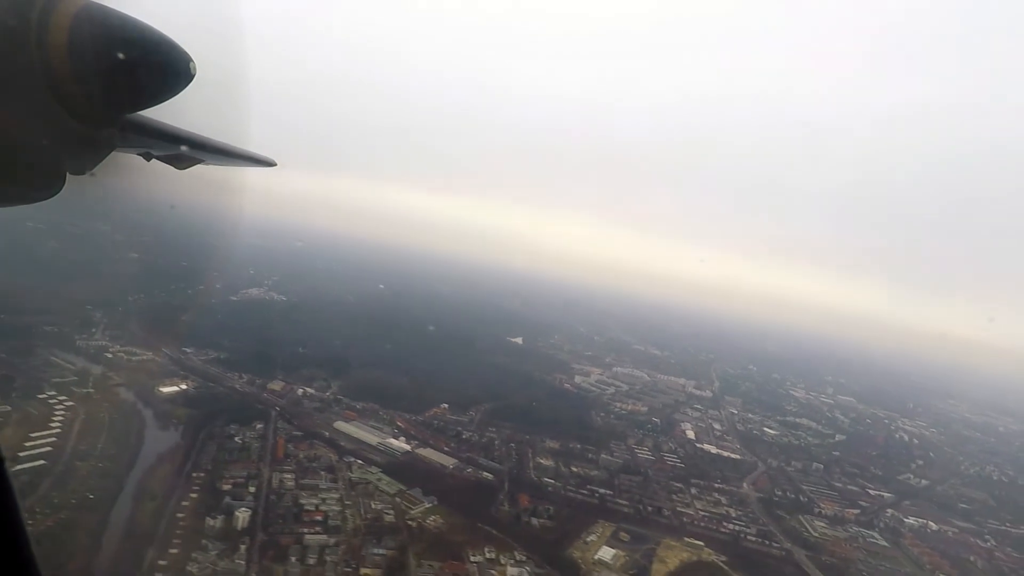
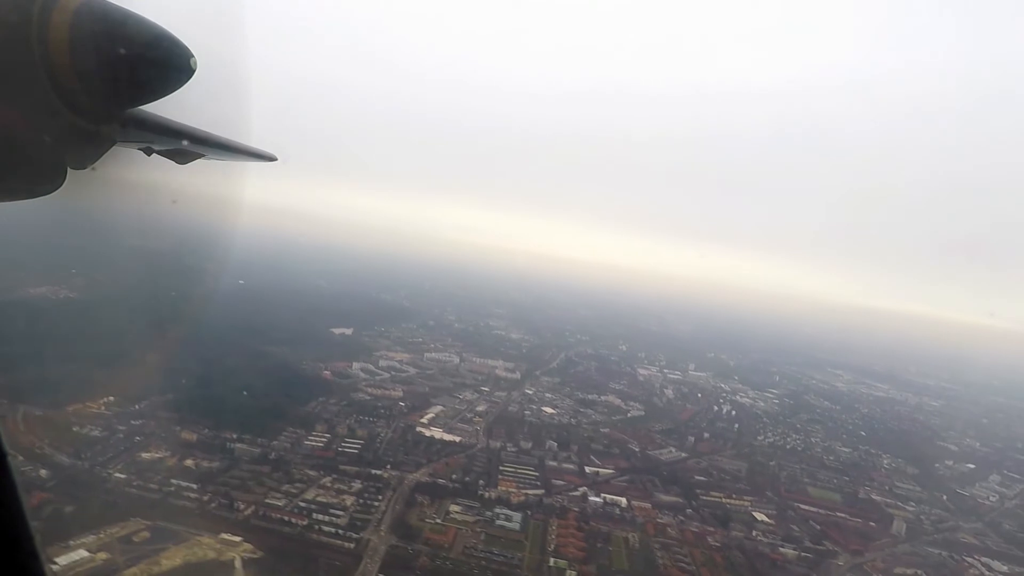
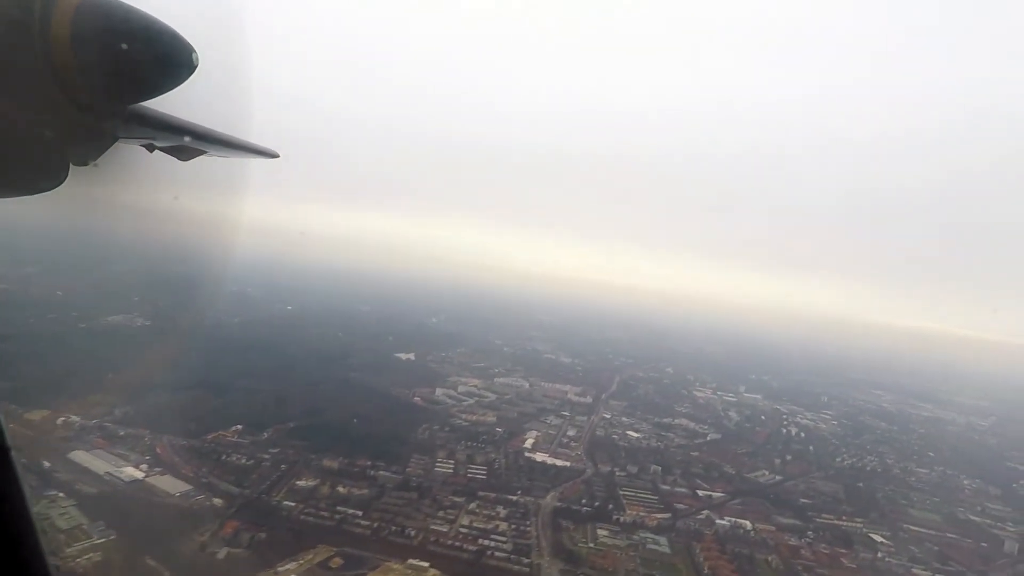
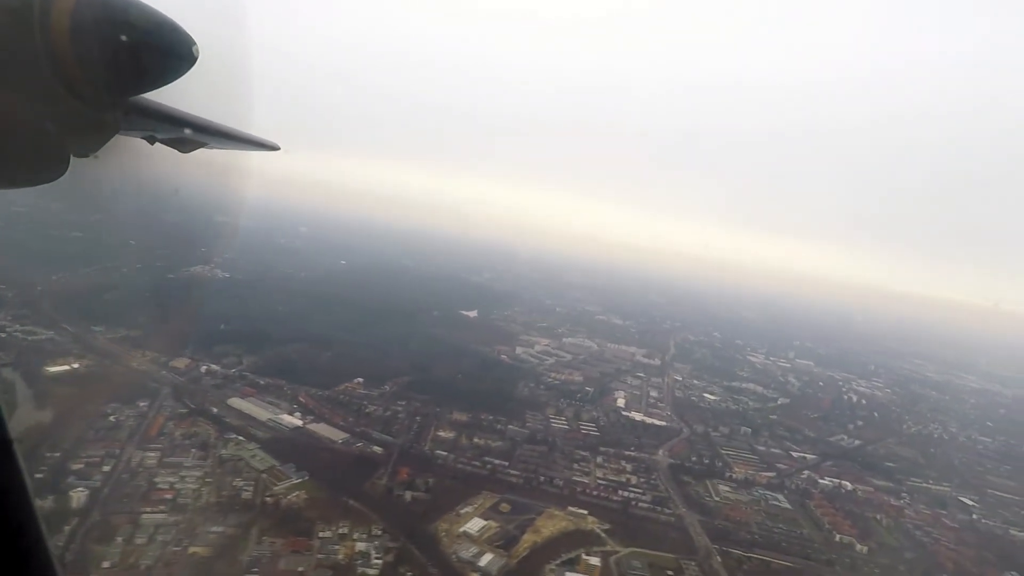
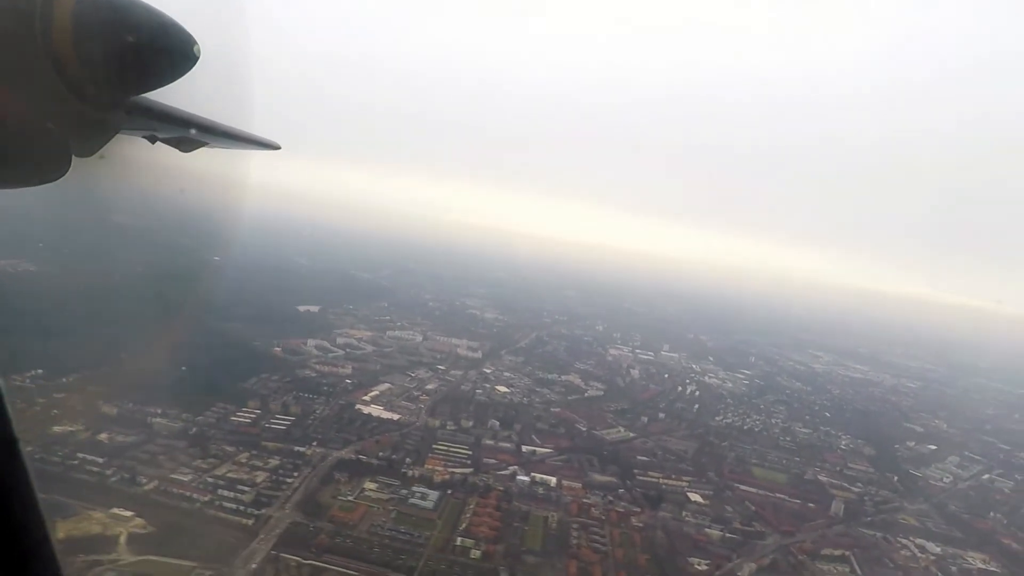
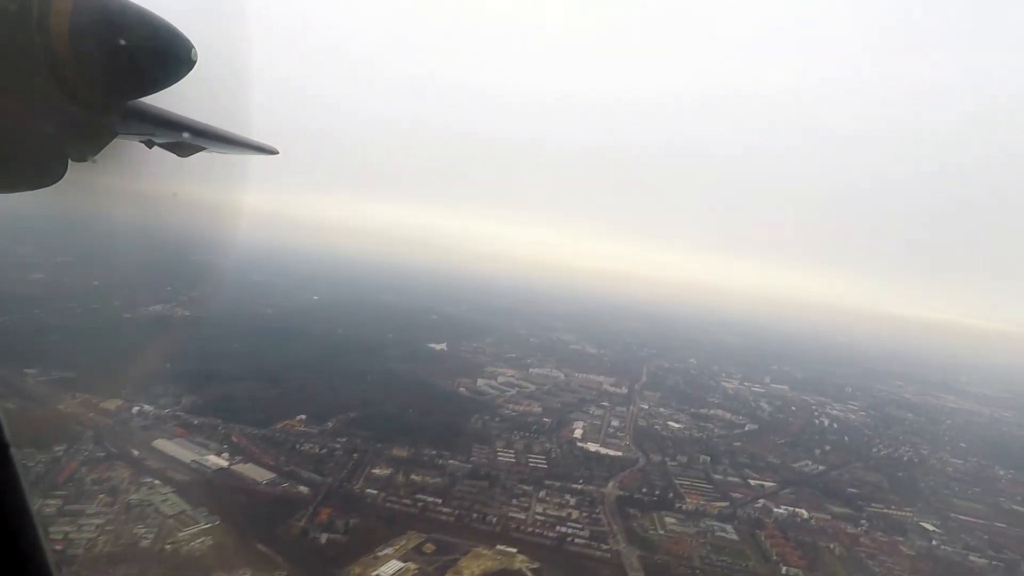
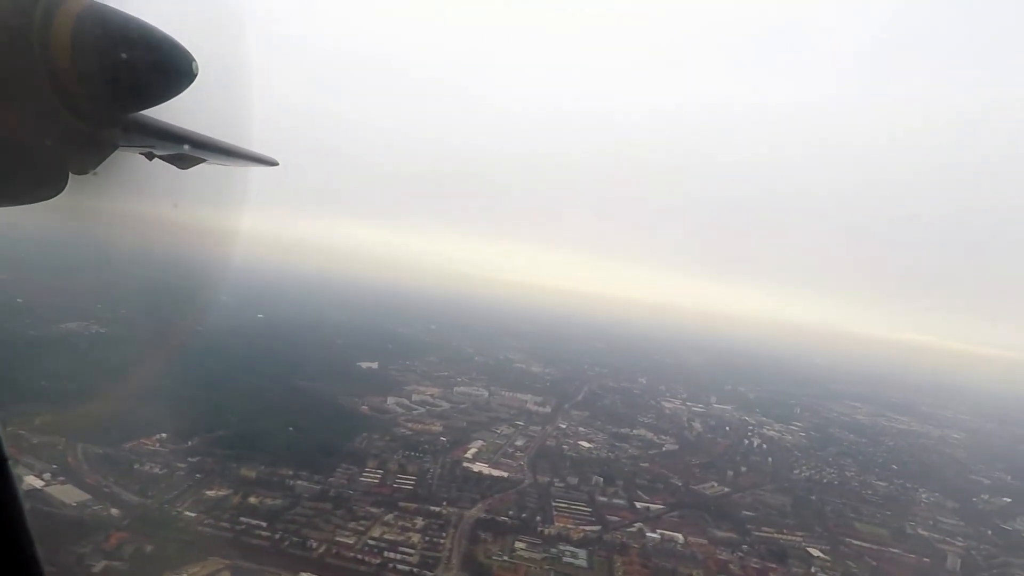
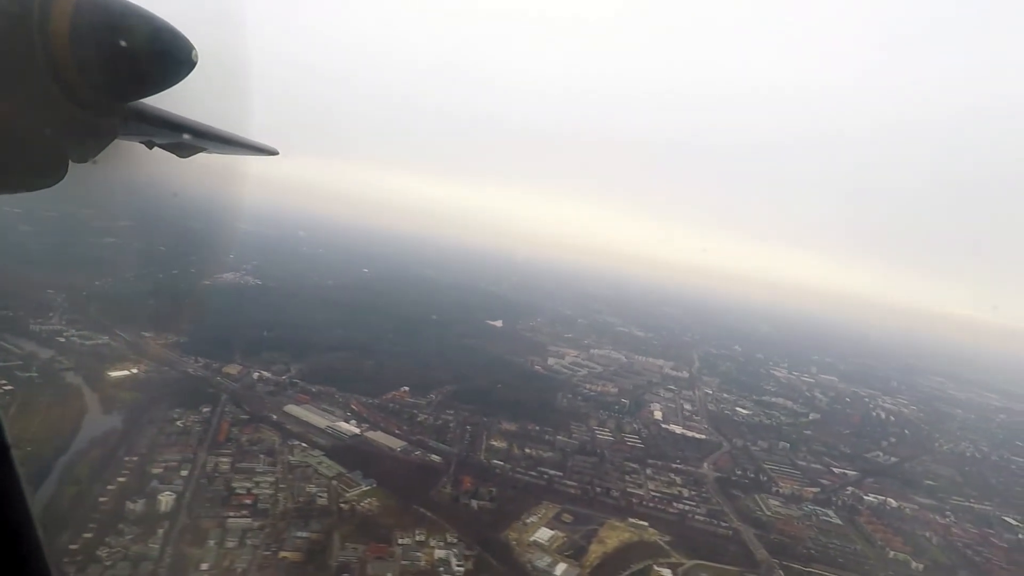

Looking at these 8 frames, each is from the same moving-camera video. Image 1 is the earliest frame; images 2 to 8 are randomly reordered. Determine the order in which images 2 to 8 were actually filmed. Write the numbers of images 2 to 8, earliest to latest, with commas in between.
8, 4, 6, 3, 7, 2, 5
